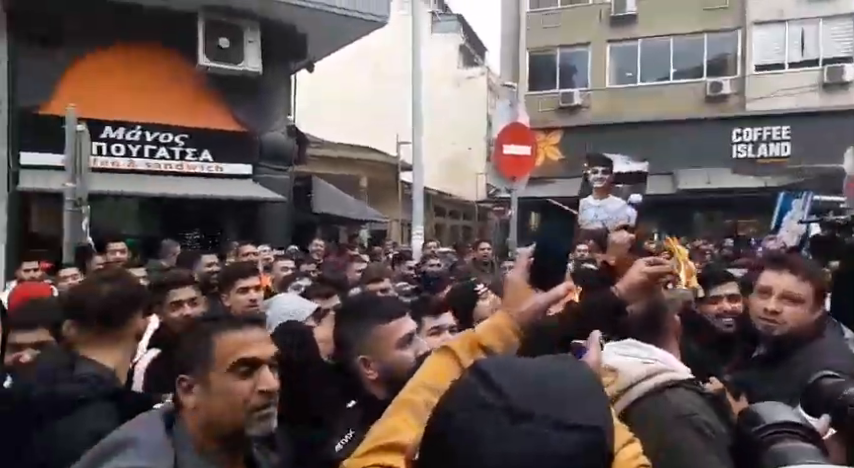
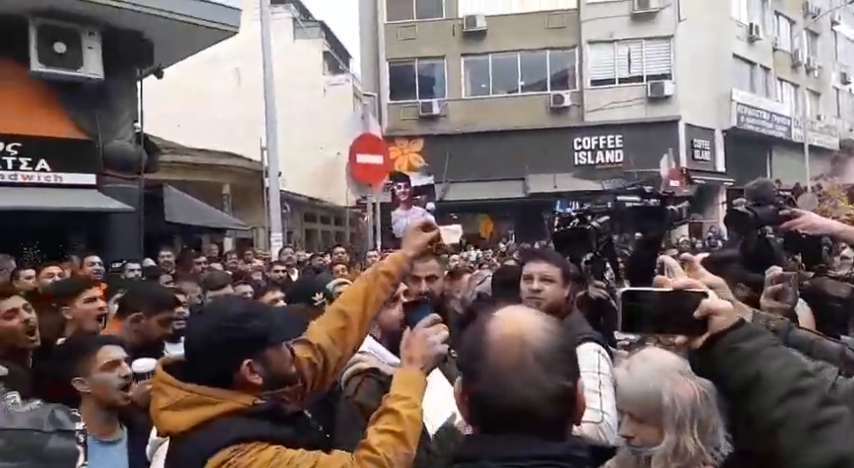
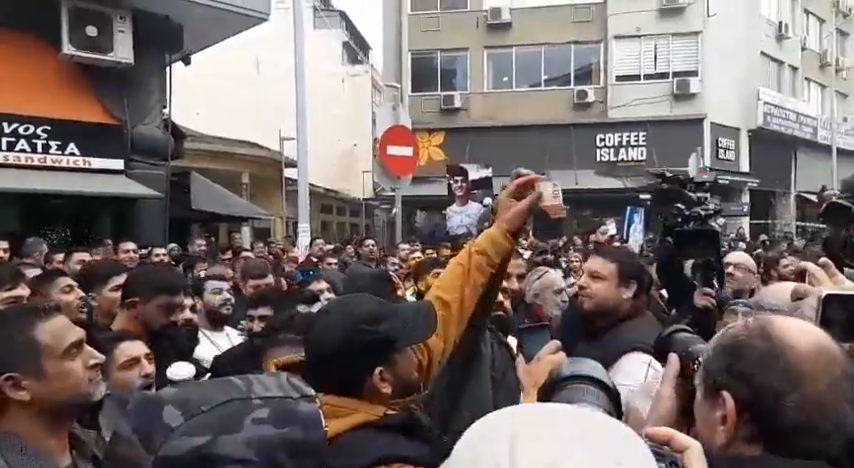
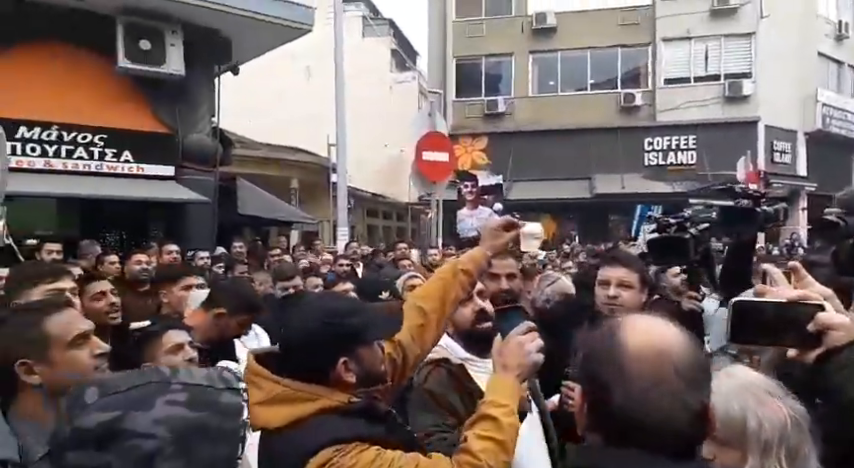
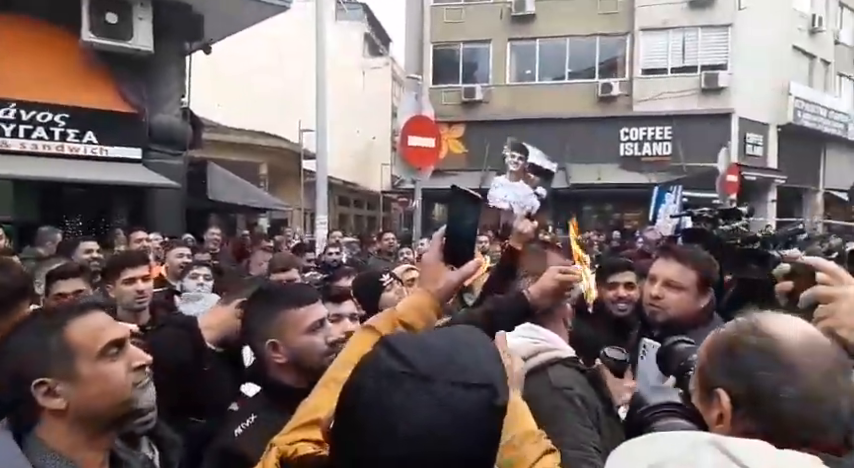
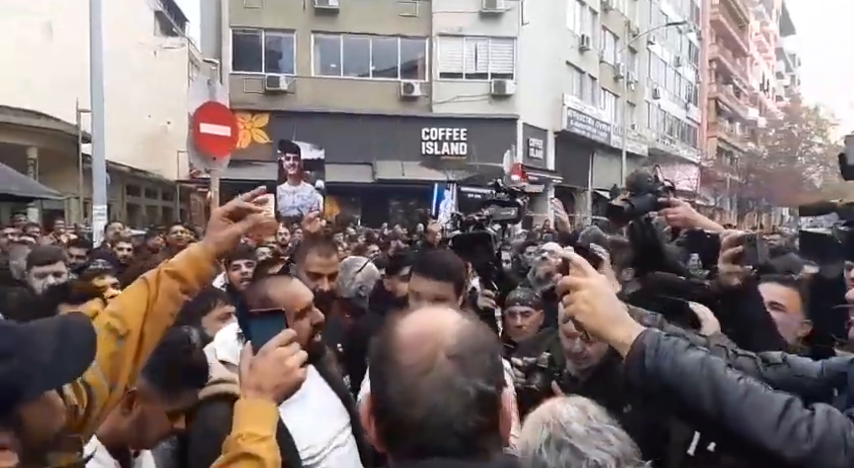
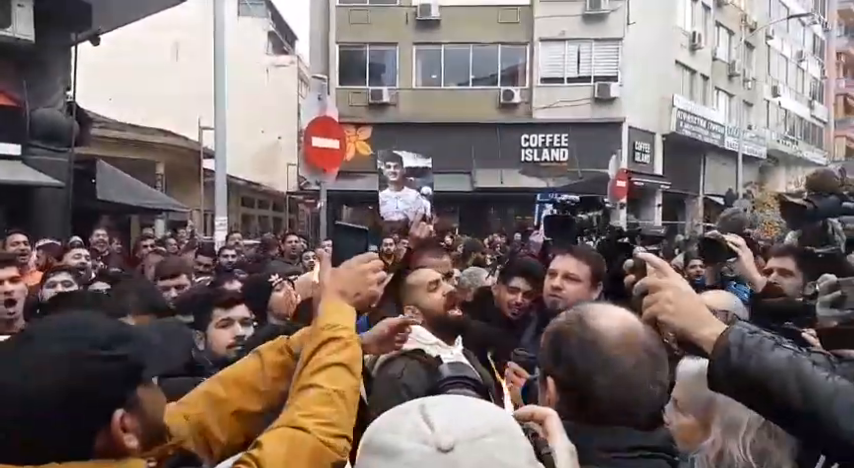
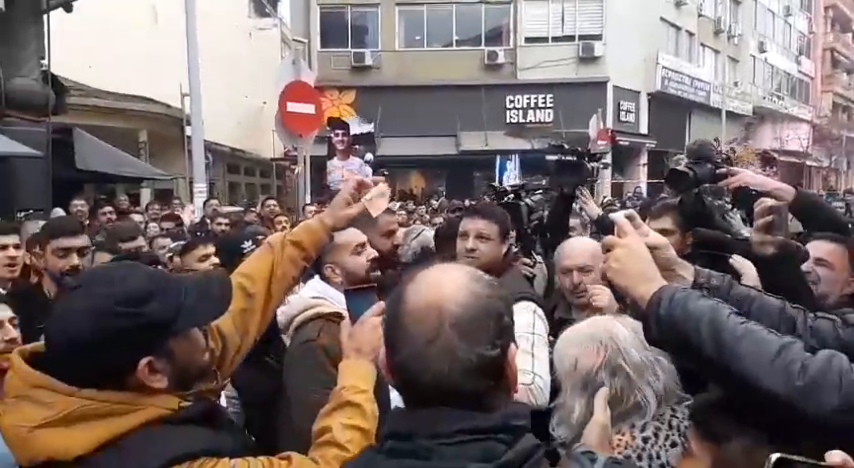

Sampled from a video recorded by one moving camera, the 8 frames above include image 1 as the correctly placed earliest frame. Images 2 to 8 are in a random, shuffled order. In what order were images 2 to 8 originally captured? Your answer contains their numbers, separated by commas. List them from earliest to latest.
5, 7, 6, 8, 2, 4, 3
